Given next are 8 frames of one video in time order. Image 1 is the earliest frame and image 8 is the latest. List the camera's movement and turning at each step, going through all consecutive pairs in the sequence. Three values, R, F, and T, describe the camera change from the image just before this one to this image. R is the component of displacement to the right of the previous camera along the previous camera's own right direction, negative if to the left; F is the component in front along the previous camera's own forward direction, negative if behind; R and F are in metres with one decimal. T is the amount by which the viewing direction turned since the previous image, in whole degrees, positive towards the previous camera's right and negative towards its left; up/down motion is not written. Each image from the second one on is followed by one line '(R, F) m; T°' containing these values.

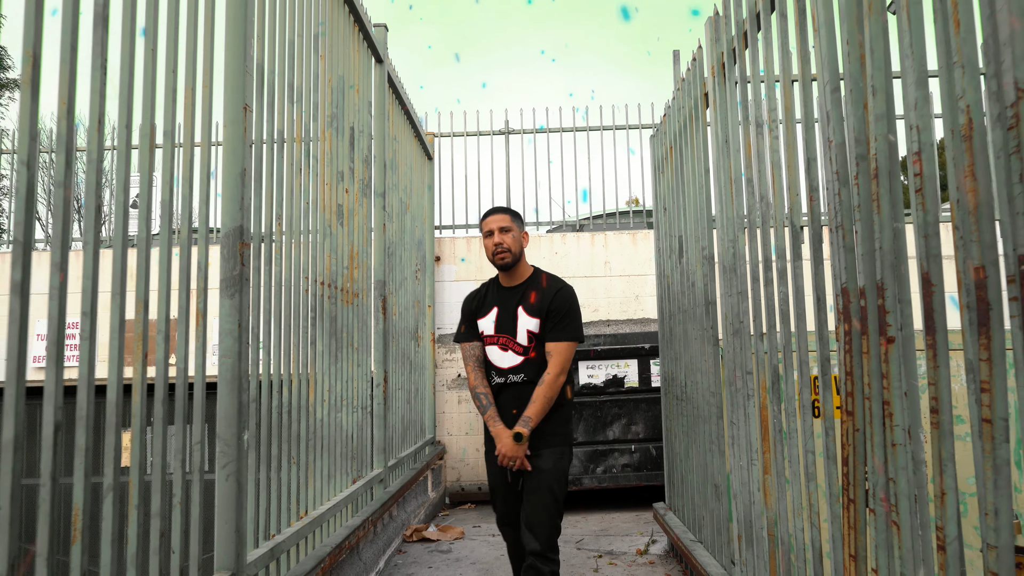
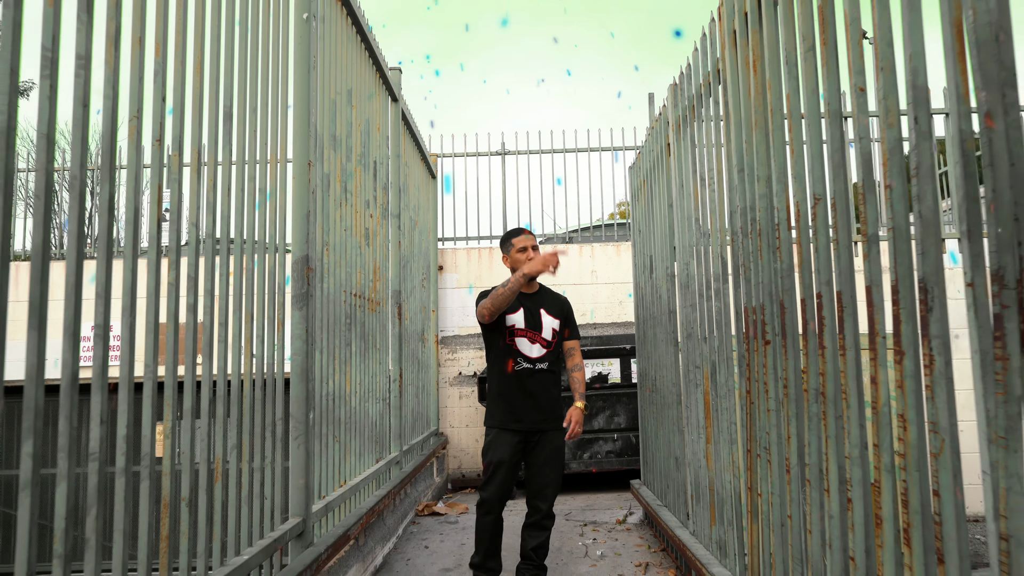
(0.0, -0.7) m; 0°
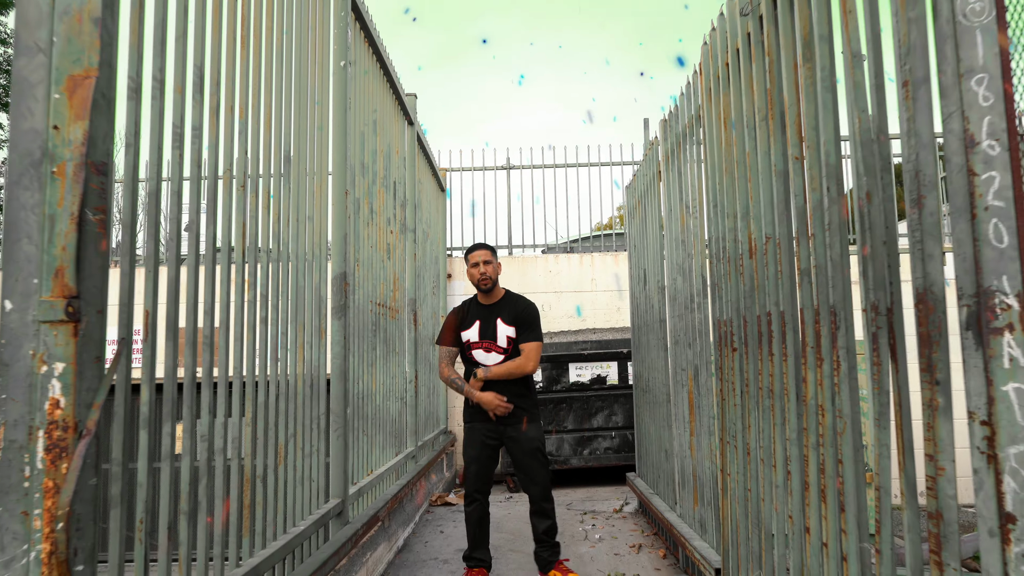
(0.0, -0.5) m; 0°
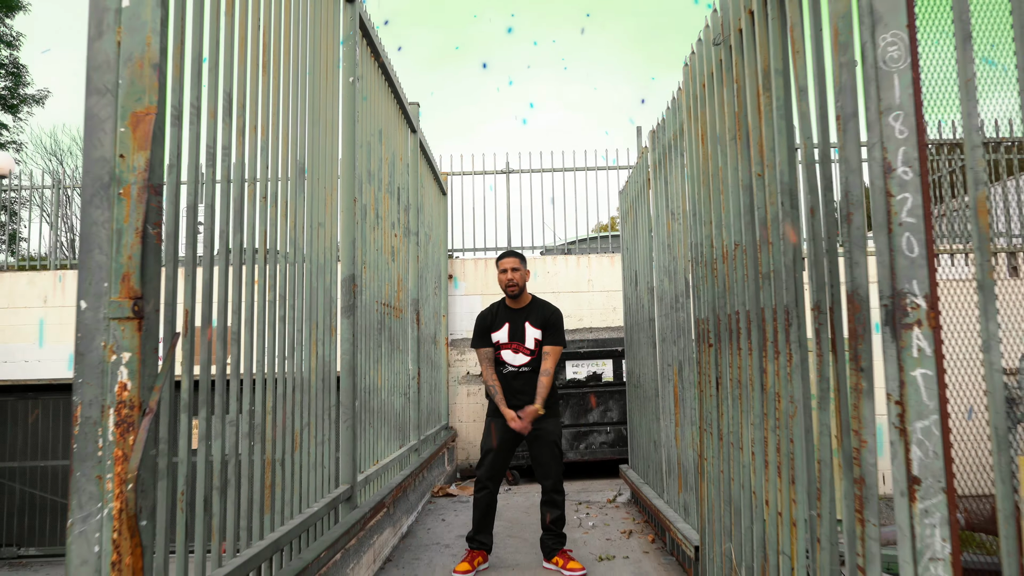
(0.0, -0.3) m; 0°
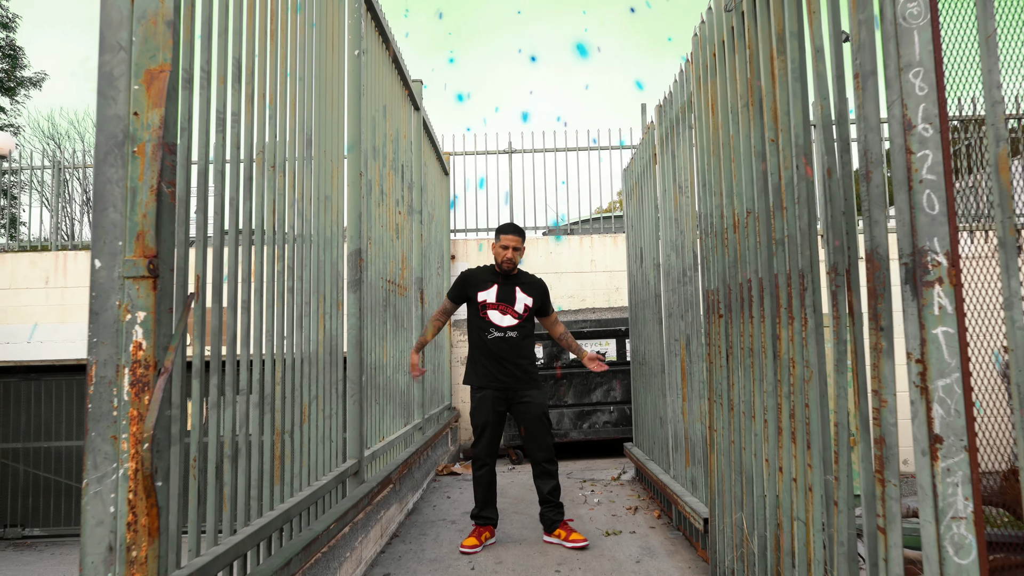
(0.0, 0.0) m; 0°
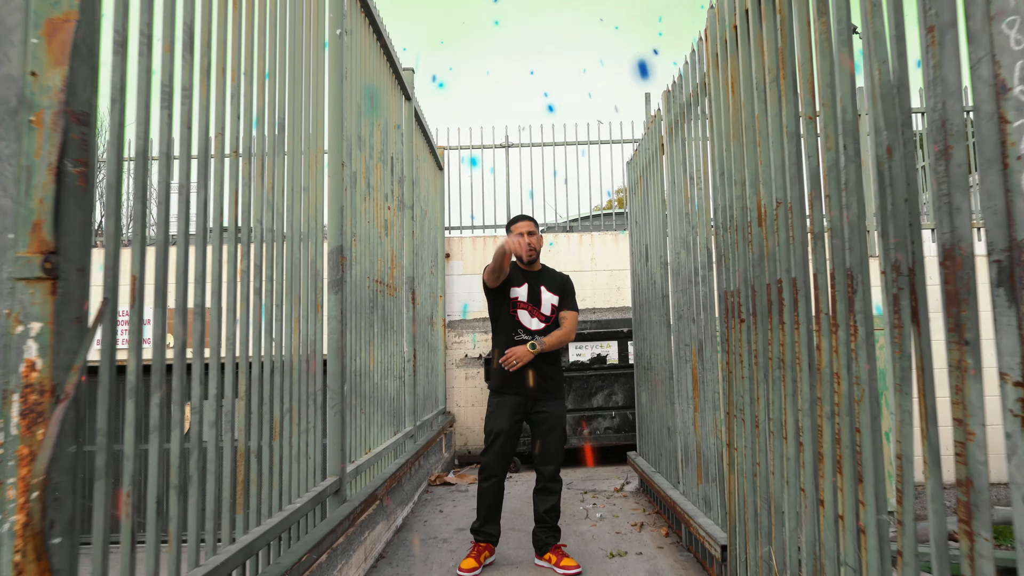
(0.0, +0.3) m; 0°
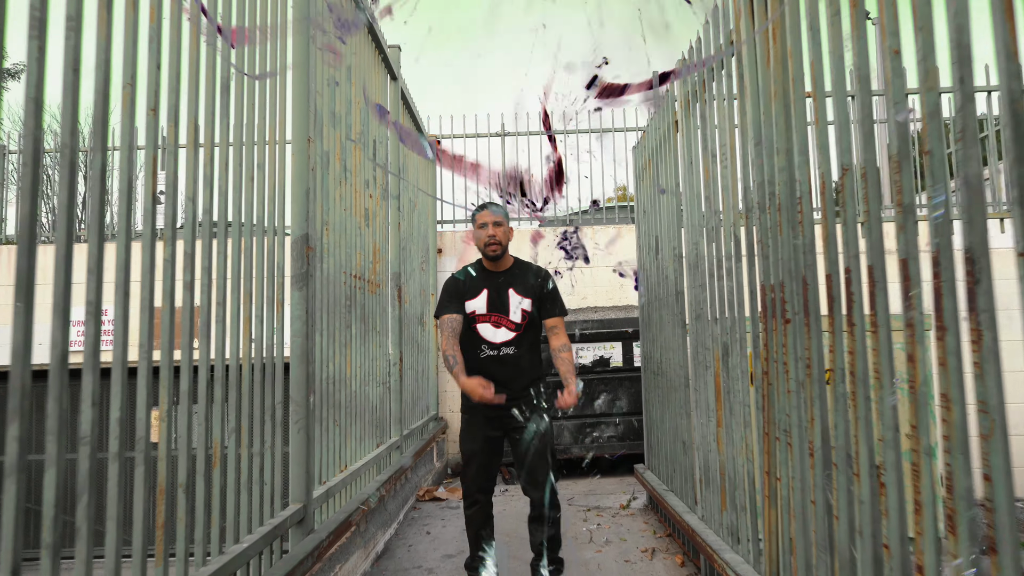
(0.0, +0.5) m; 0°
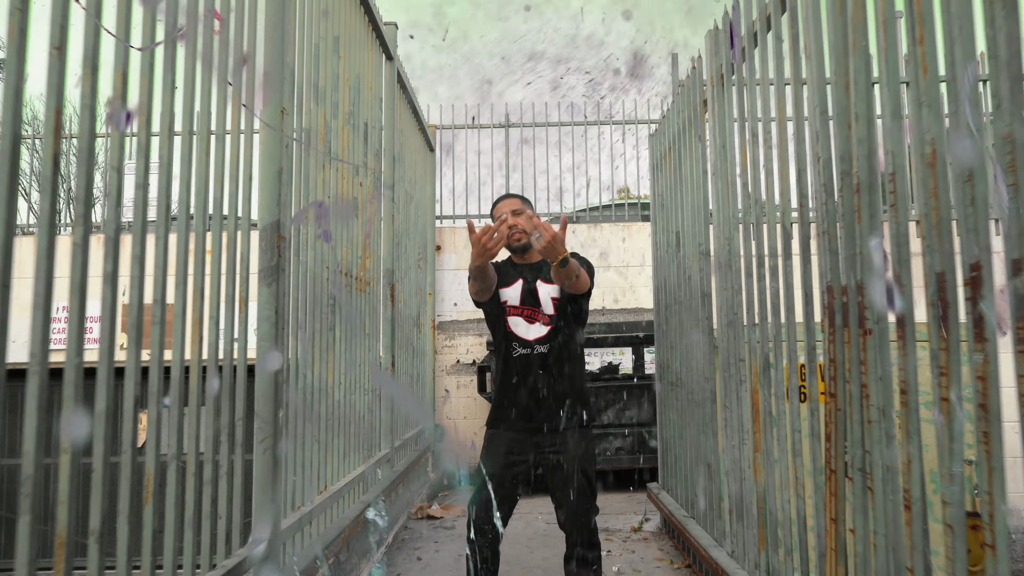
(0.0, +0.4) m; 0°
